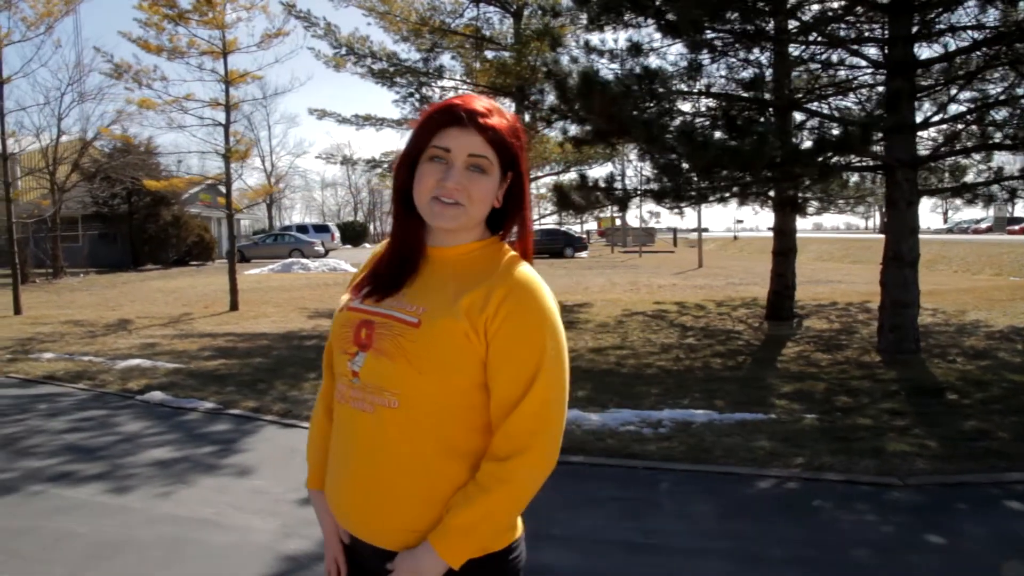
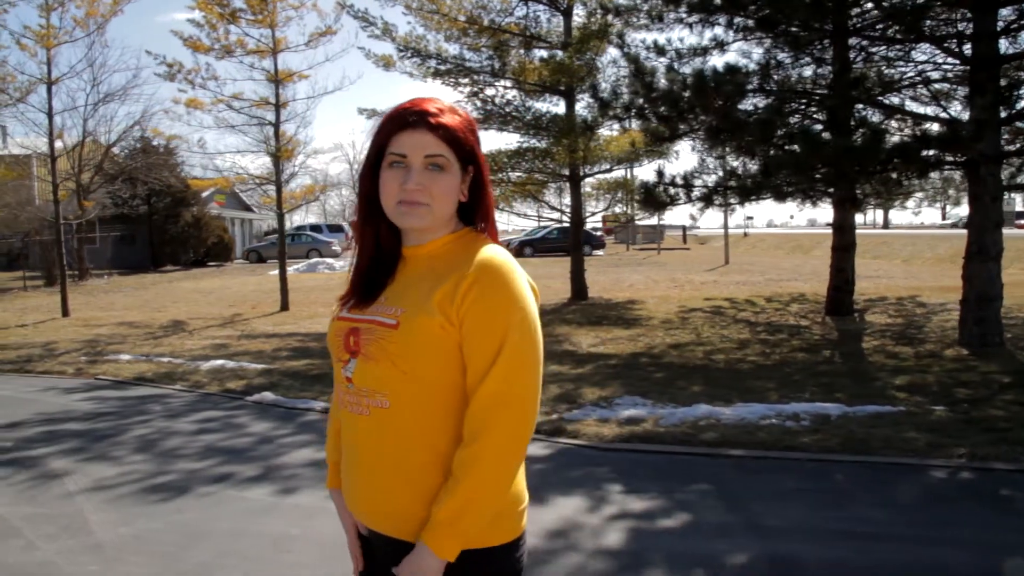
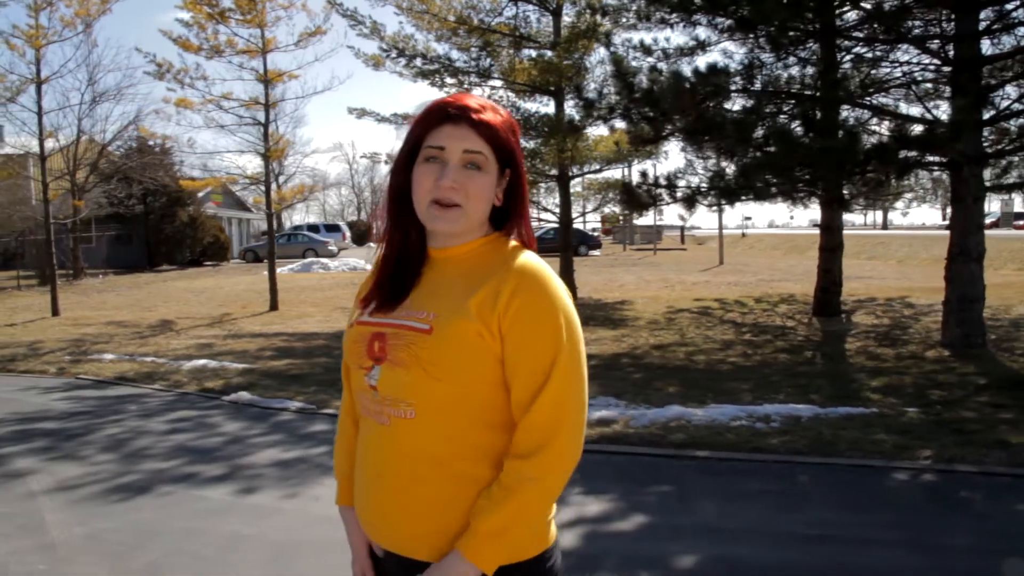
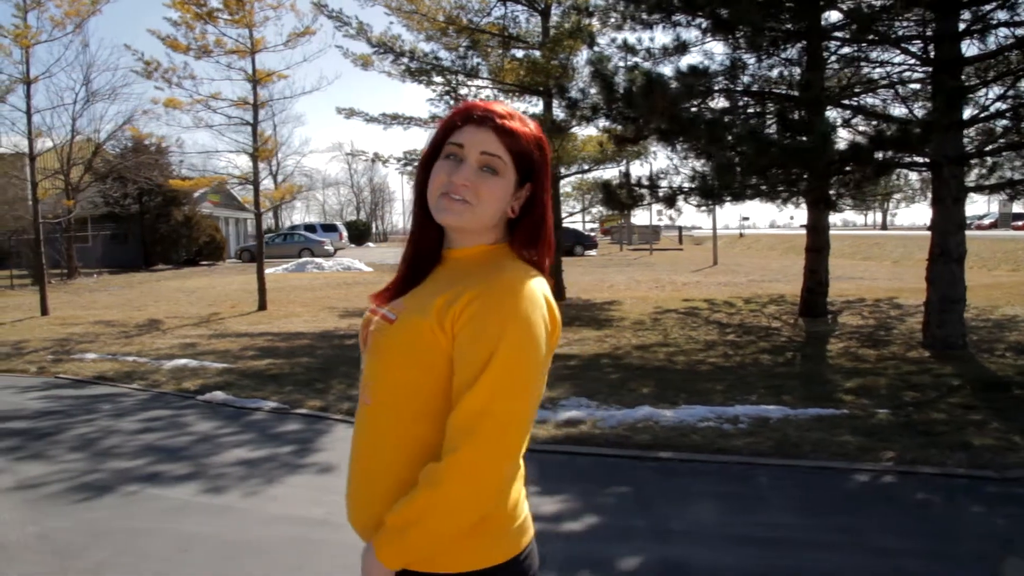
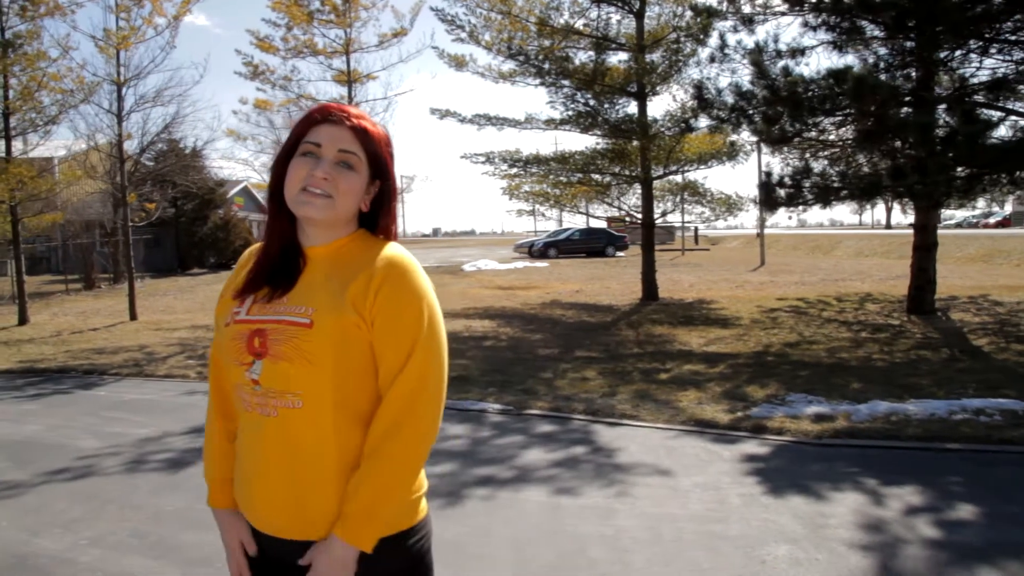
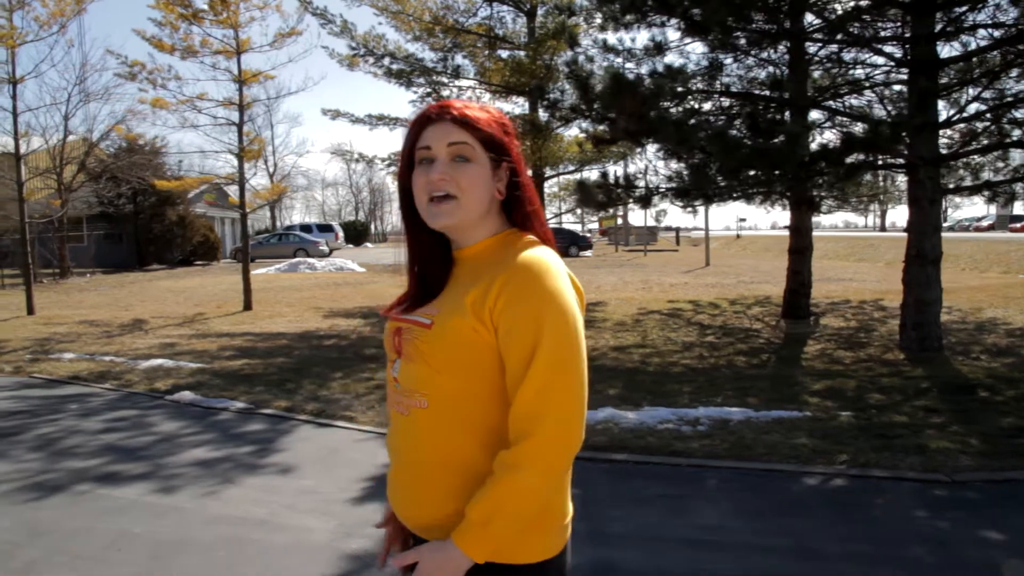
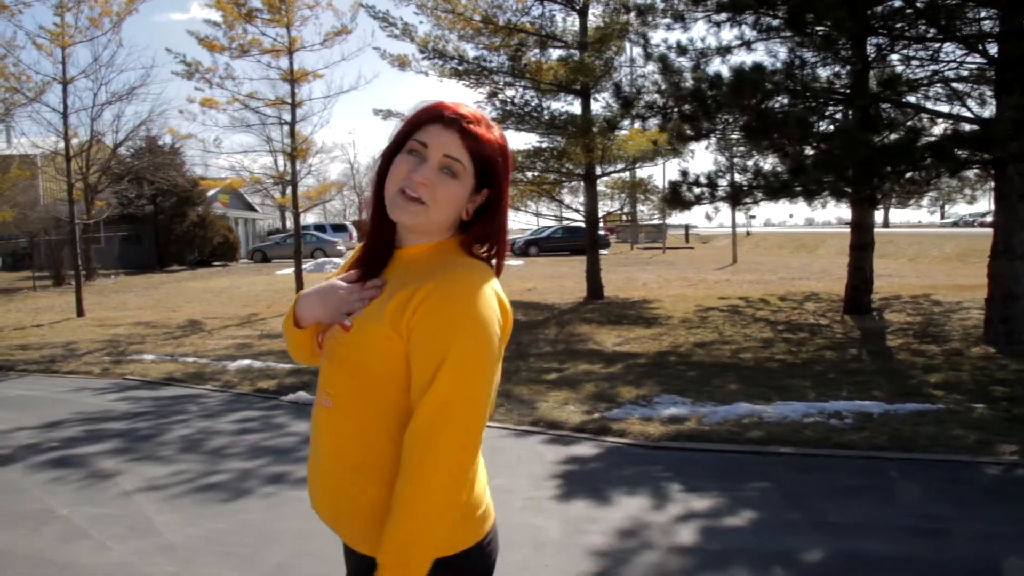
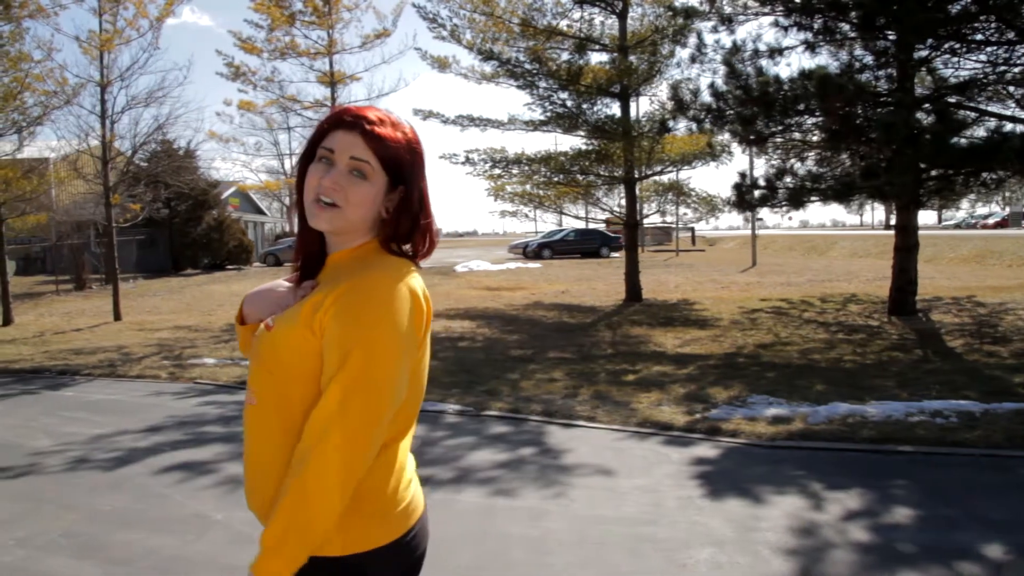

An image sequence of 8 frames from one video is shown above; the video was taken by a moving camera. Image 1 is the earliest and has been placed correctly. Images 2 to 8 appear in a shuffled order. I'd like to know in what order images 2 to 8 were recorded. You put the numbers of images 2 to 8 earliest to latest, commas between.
6, 4, 3, 2, 7, 8, 5
